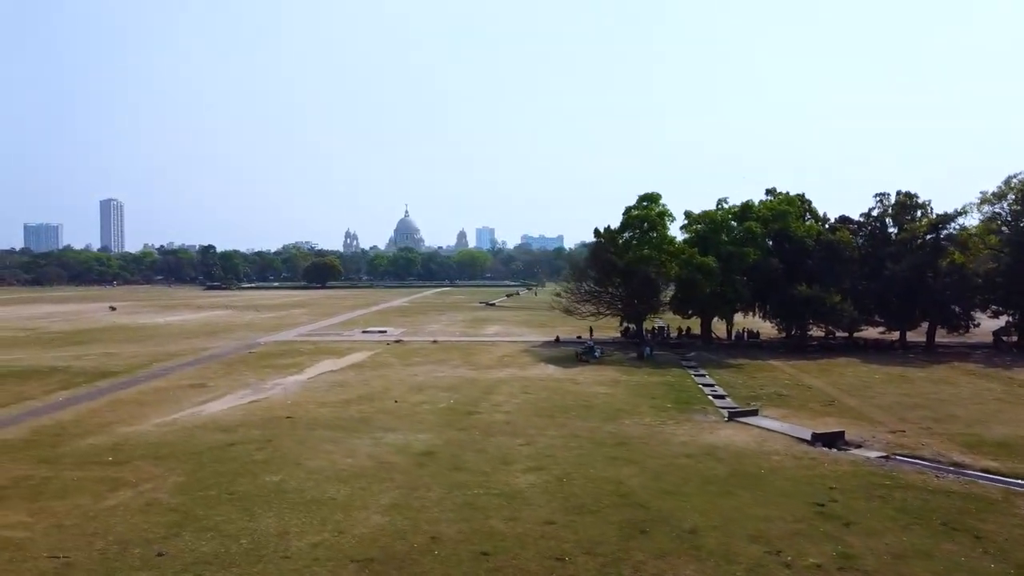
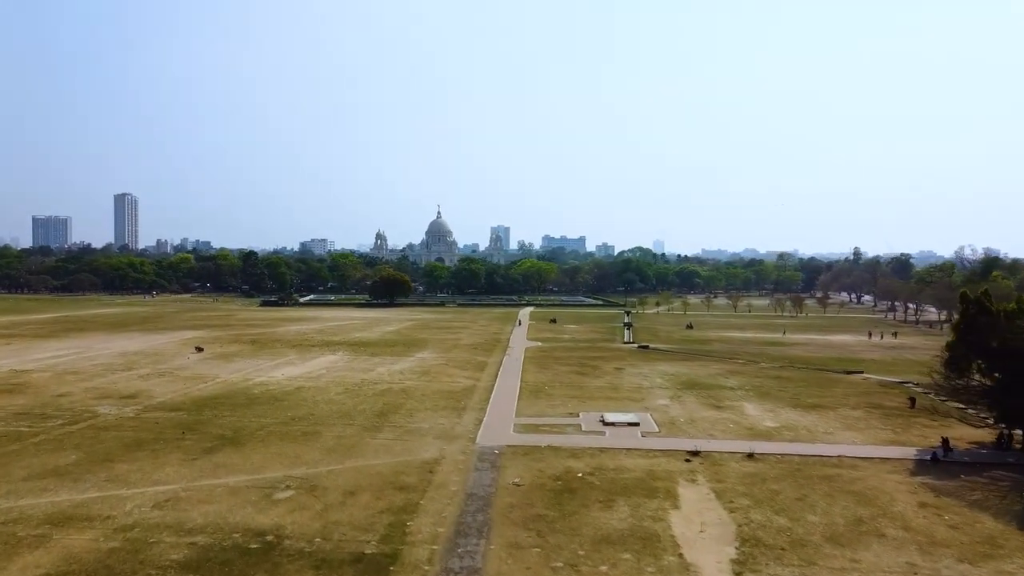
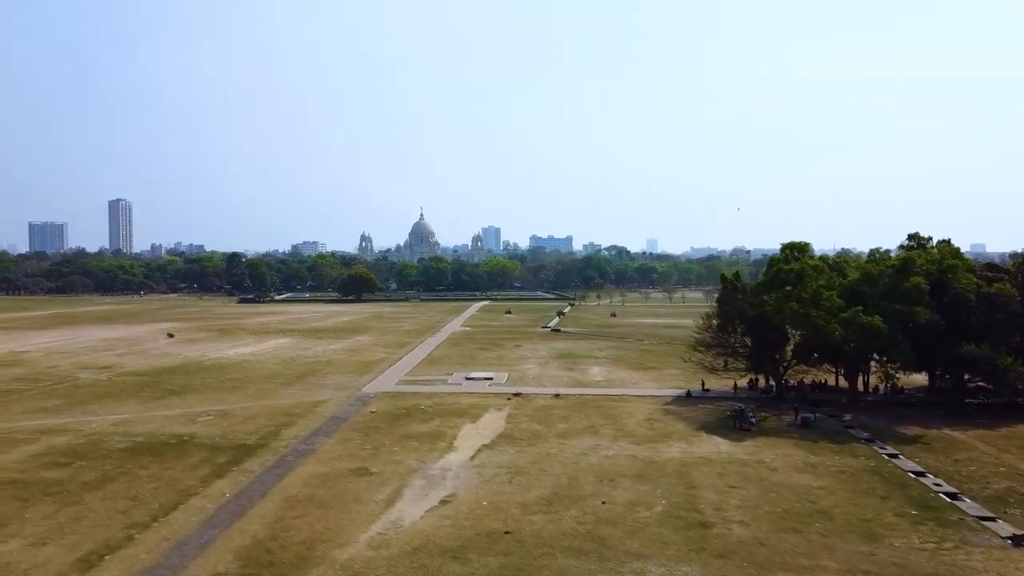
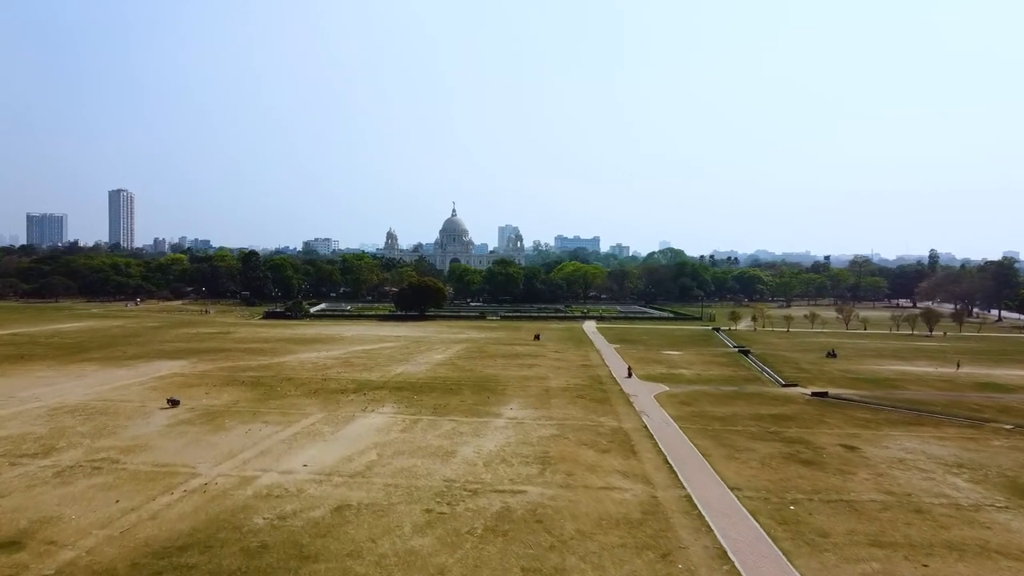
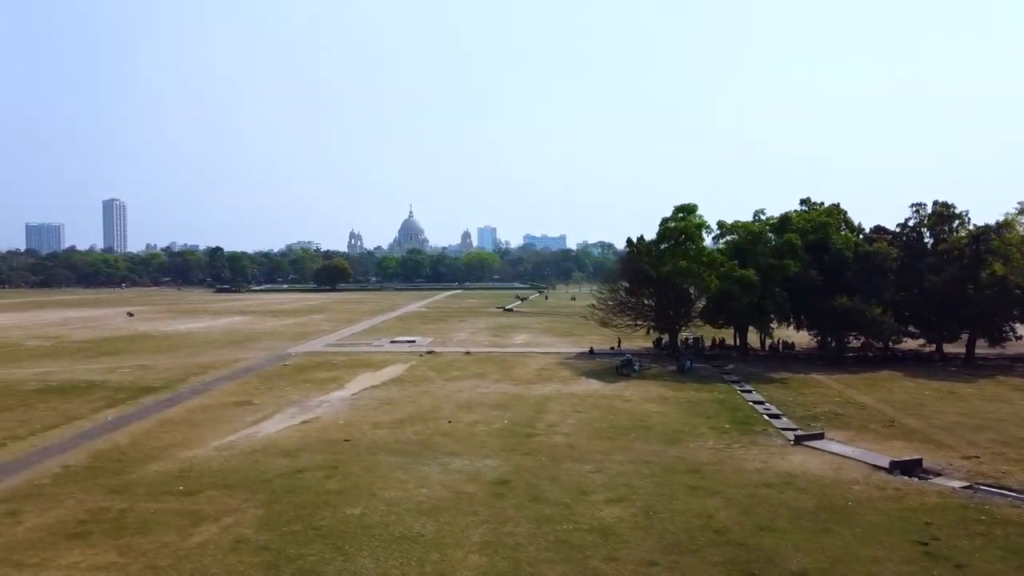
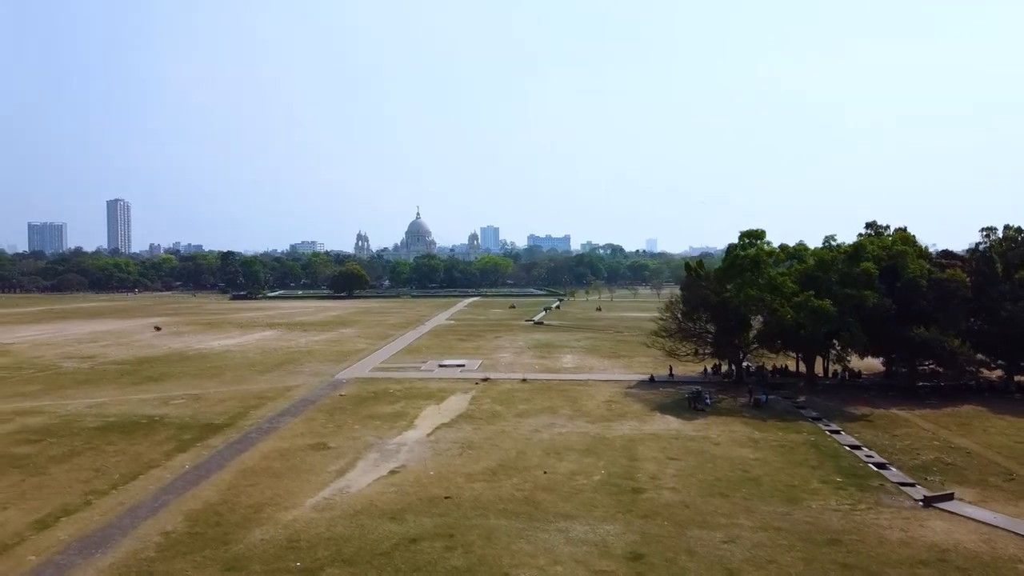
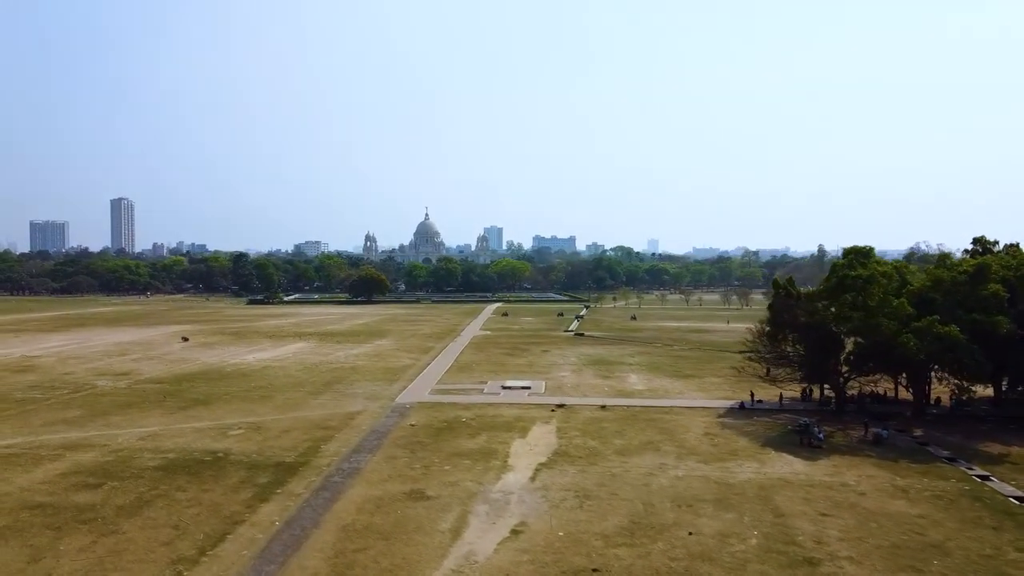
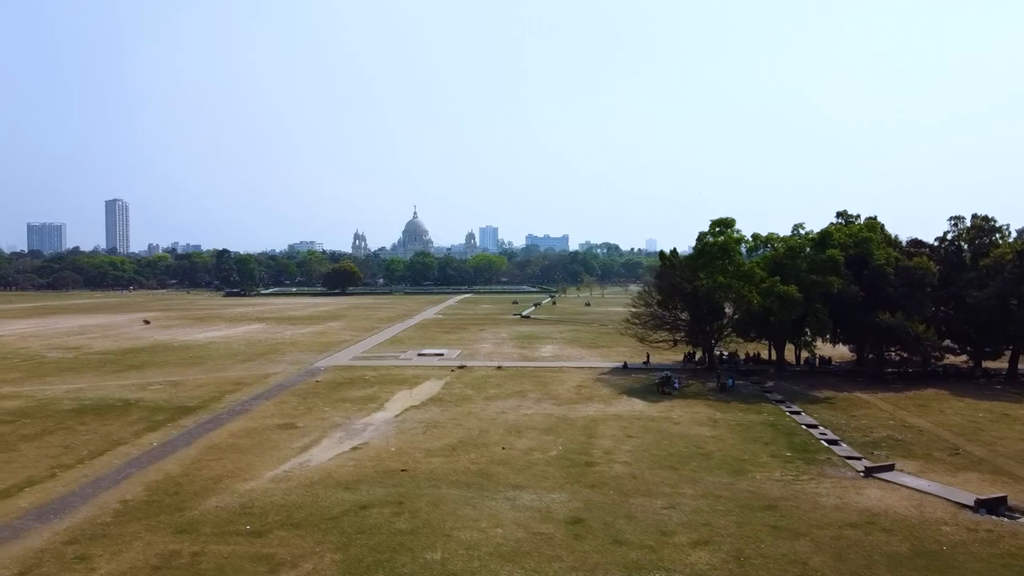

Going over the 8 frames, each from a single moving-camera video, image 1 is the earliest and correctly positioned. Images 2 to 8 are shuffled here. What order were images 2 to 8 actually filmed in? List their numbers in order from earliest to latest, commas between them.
5, 8, 6, 3, 7, 2, 4
